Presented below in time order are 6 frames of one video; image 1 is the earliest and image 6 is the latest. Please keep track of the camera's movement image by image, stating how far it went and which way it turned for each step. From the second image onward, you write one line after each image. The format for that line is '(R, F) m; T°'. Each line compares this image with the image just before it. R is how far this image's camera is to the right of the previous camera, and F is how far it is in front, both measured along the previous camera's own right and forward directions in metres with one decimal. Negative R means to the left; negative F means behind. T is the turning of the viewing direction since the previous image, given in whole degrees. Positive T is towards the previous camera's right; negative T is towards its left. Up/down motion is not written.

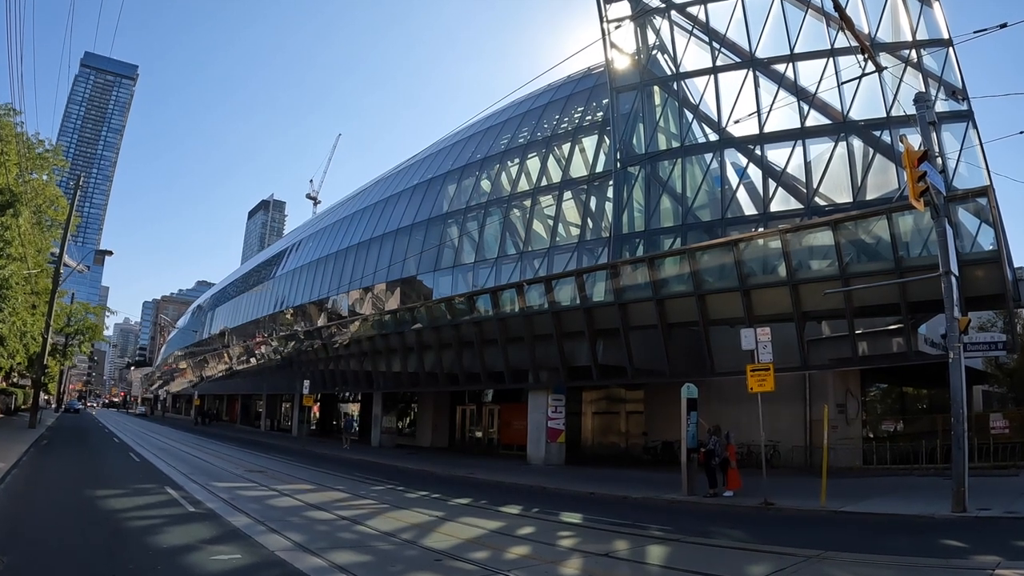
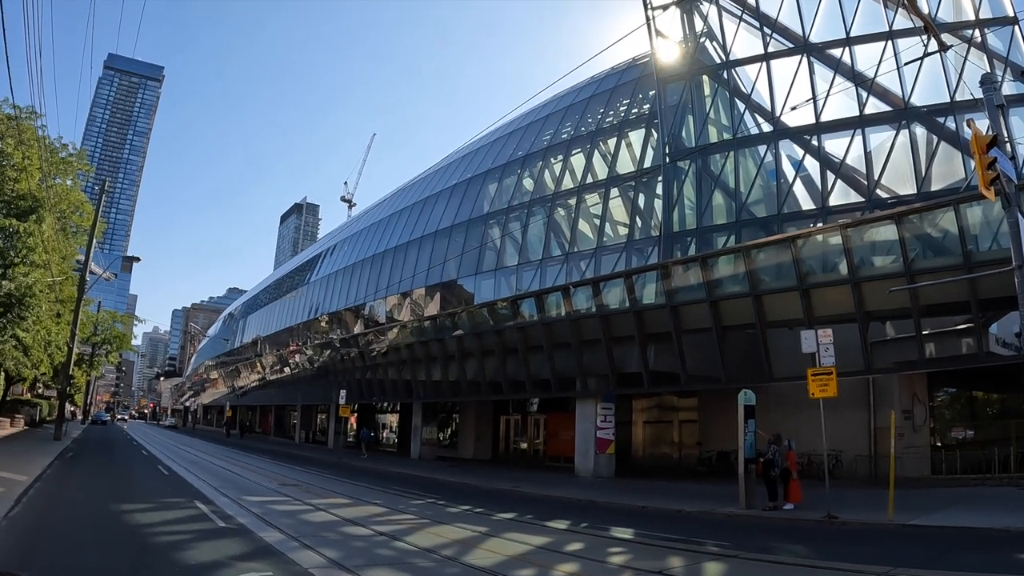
(-0.4, +1.1) m; -2°
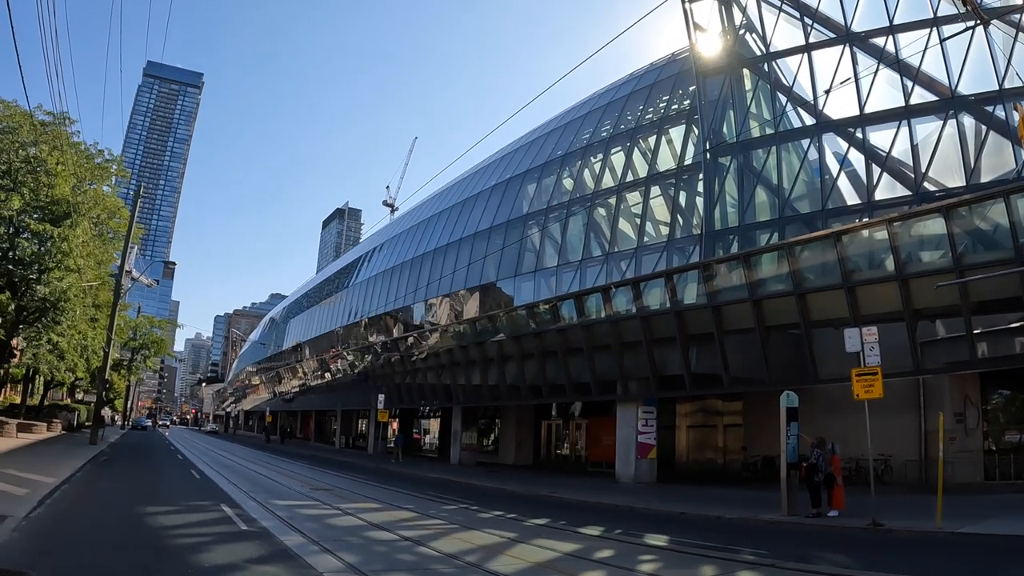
(+0.3, +0.4) m; -3°
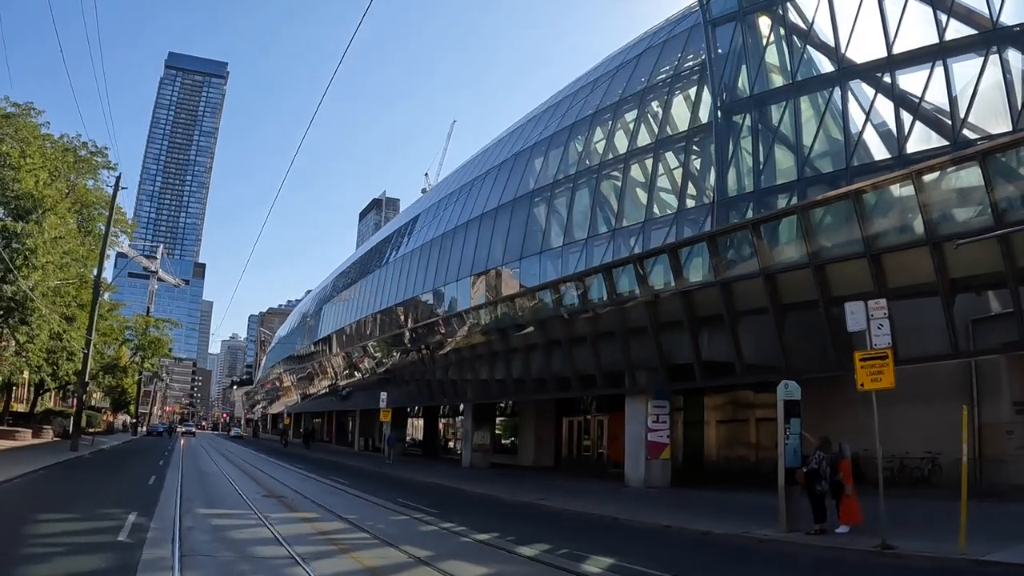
(+3.1, +2.4) m; -7°
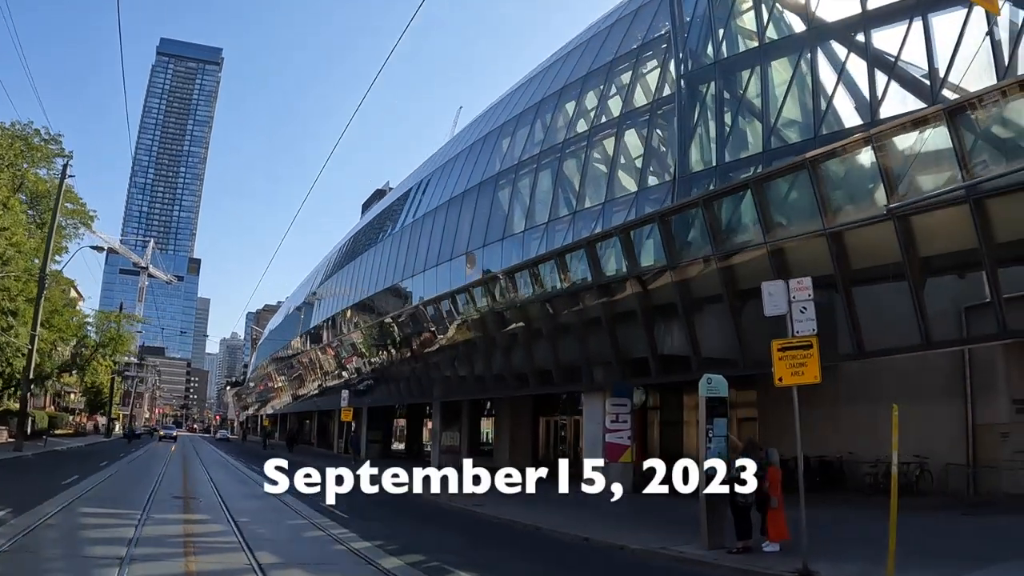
(+3.0, +1.7) m; -4°
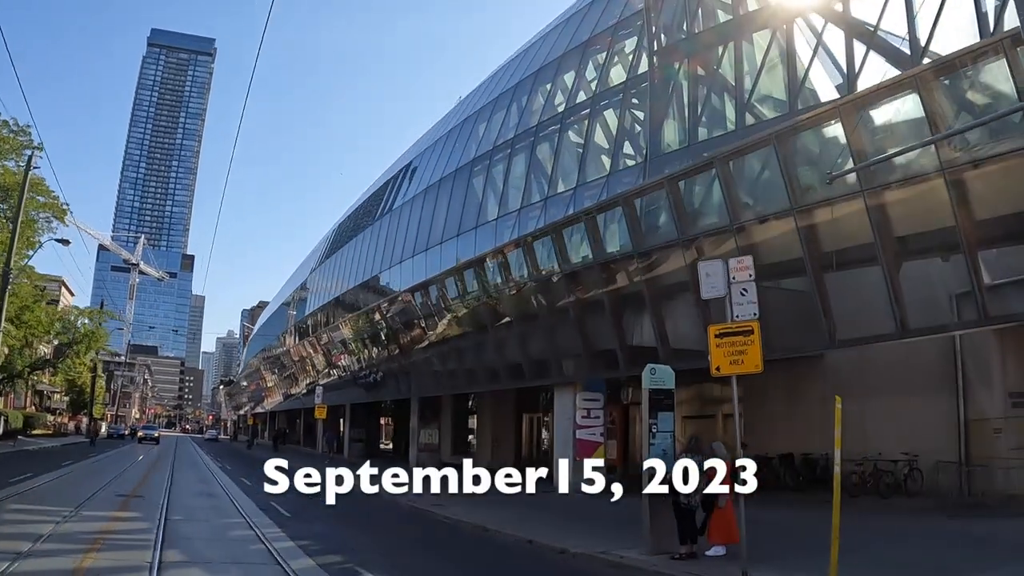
(+1.6, +1.0) m; -2°
